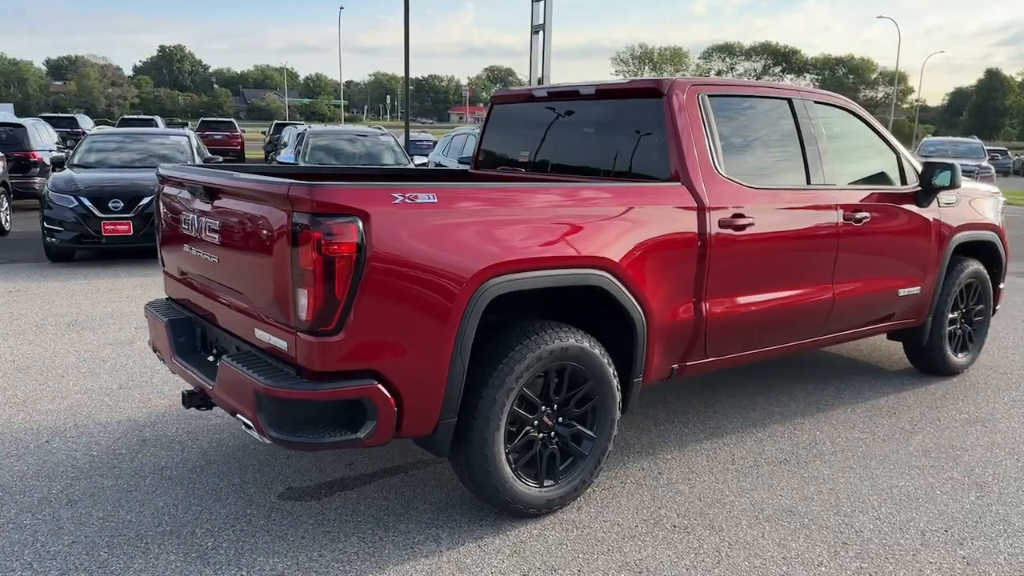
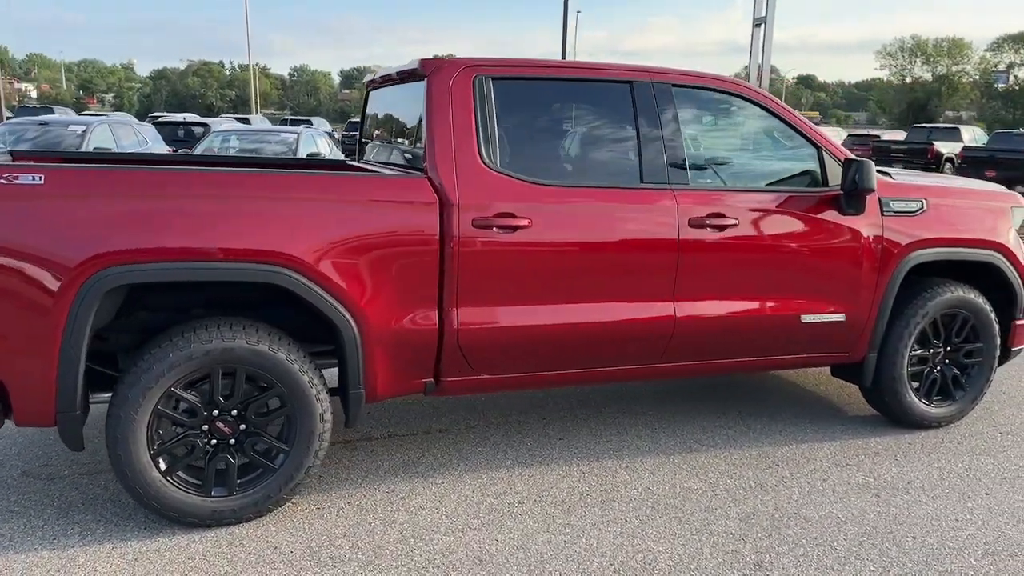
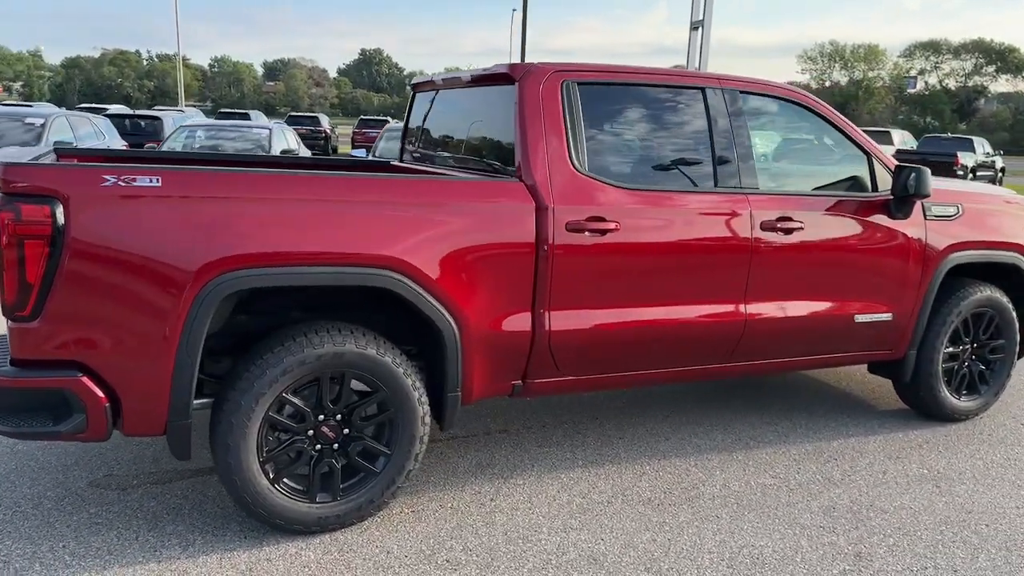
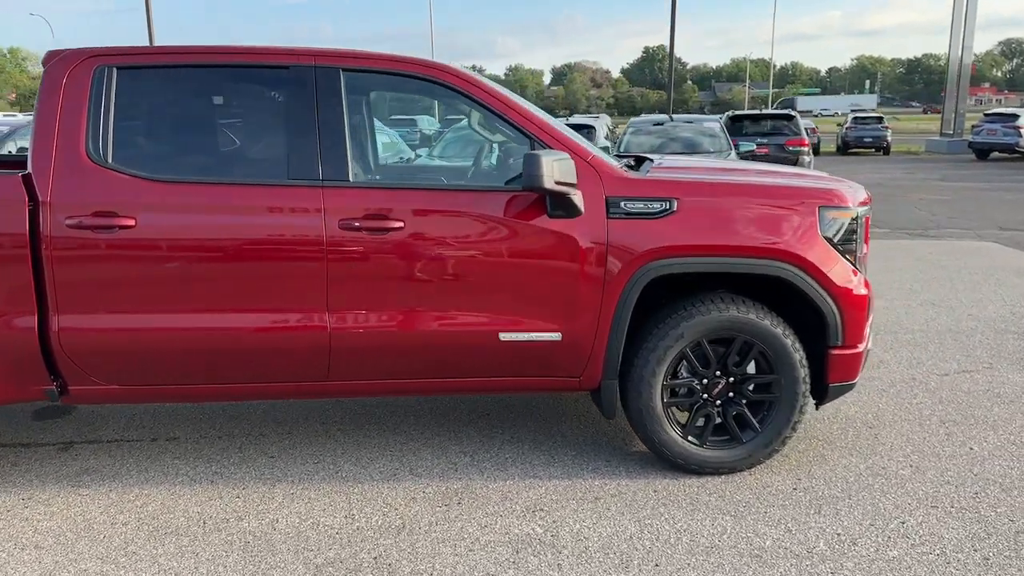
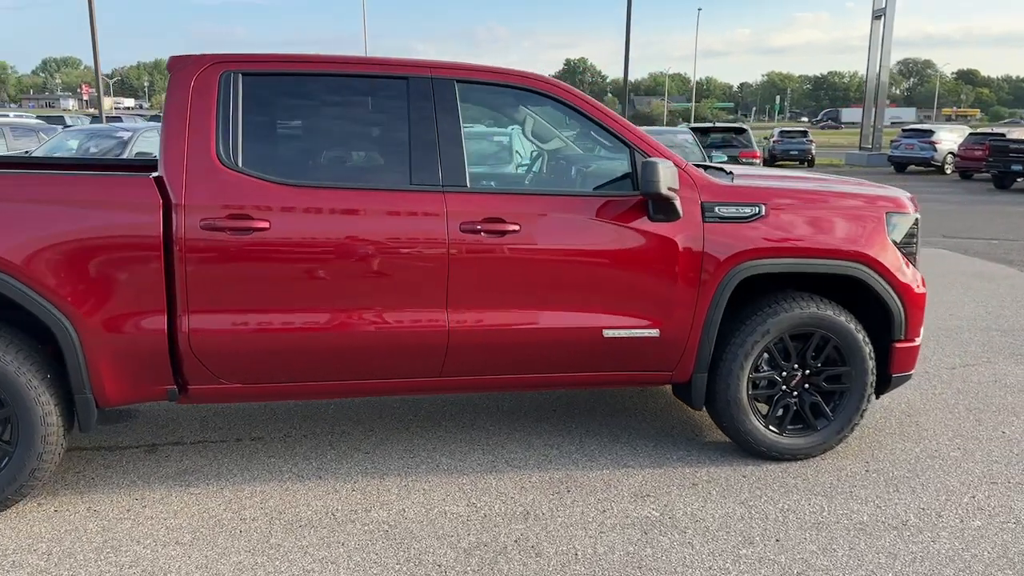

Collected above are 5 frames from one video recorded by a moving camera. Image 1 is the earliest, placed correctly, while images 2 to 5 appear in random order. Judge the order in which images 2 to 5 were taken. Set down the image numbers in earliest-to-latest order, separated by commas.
3, 2, 5, 4
